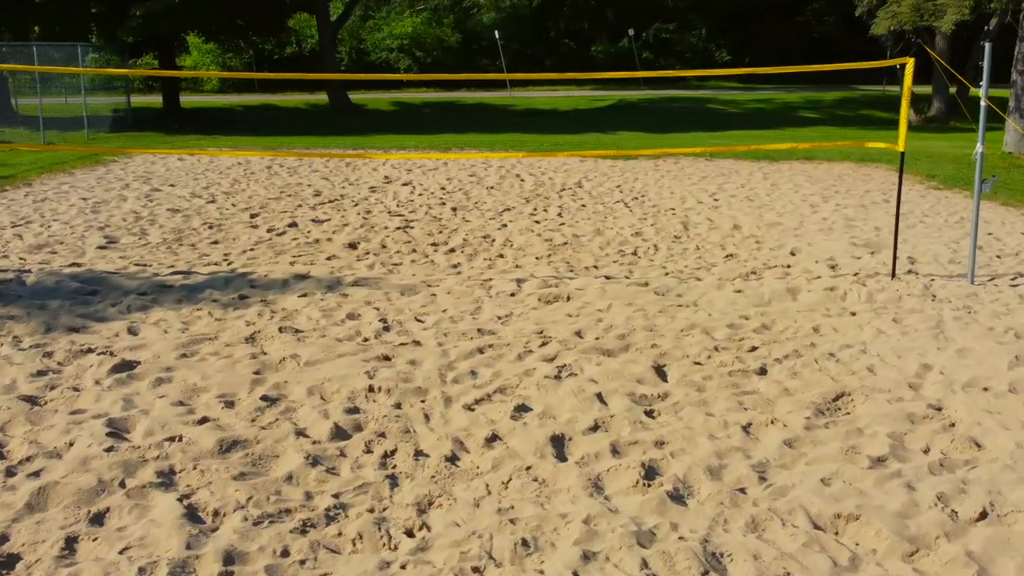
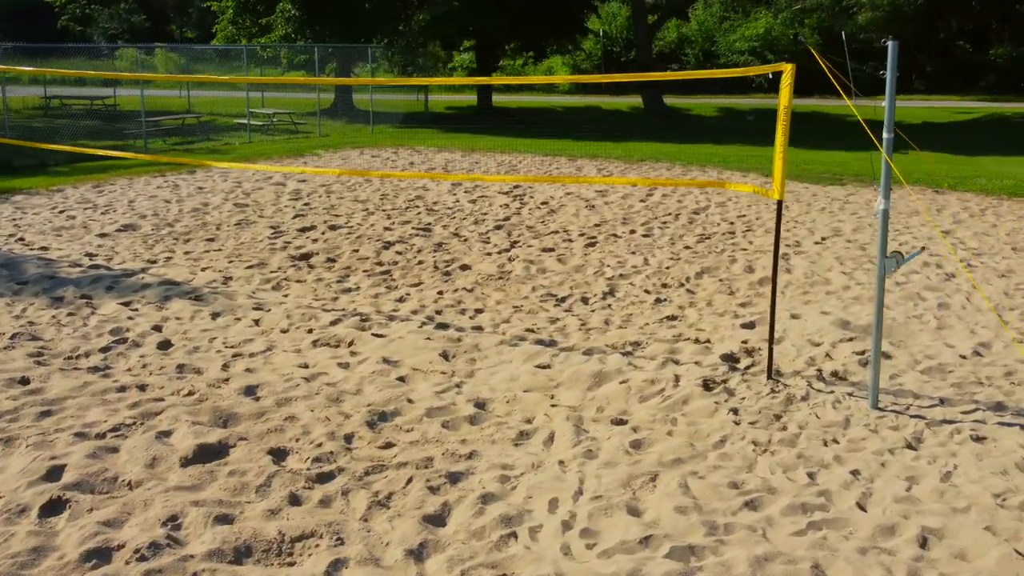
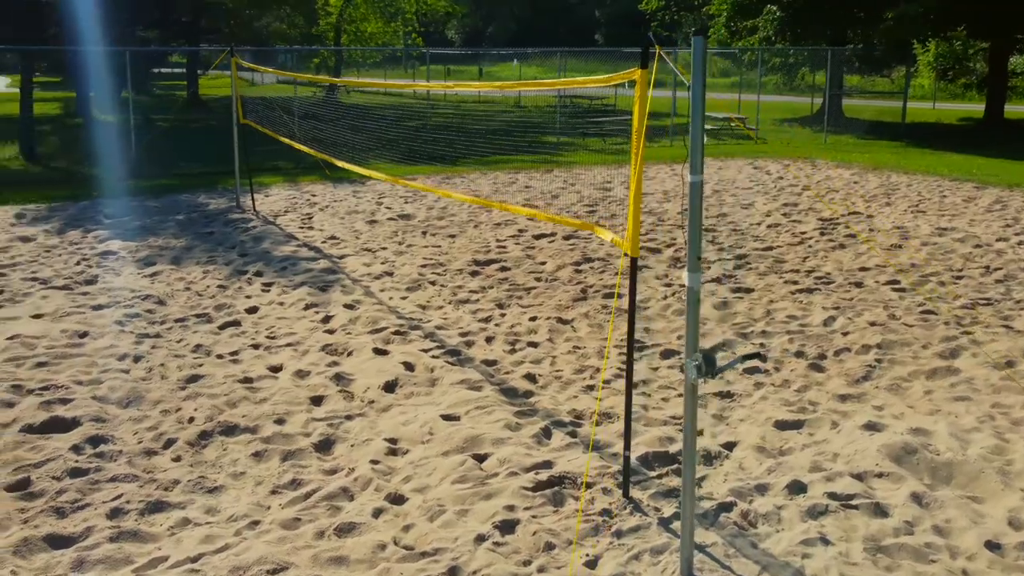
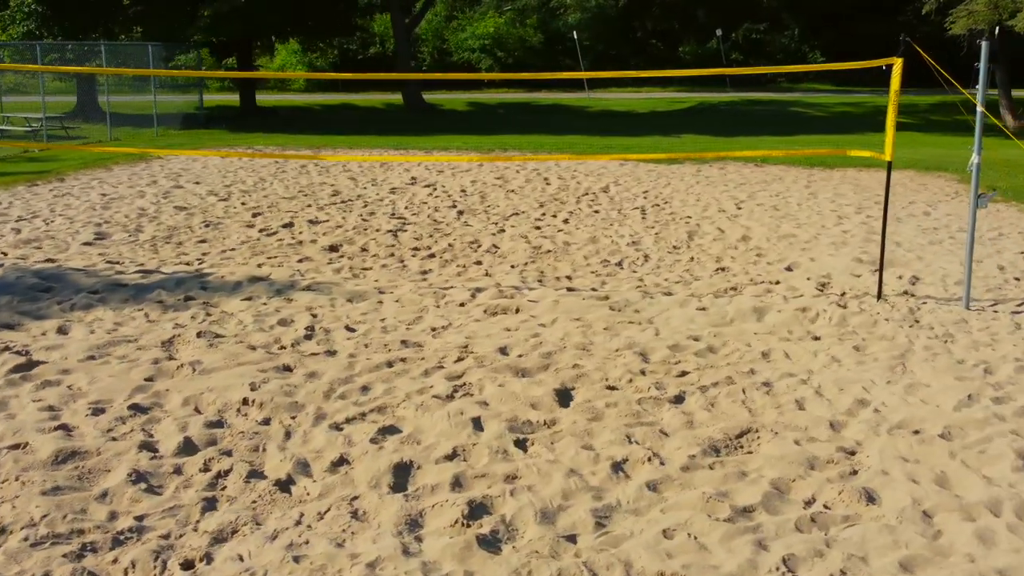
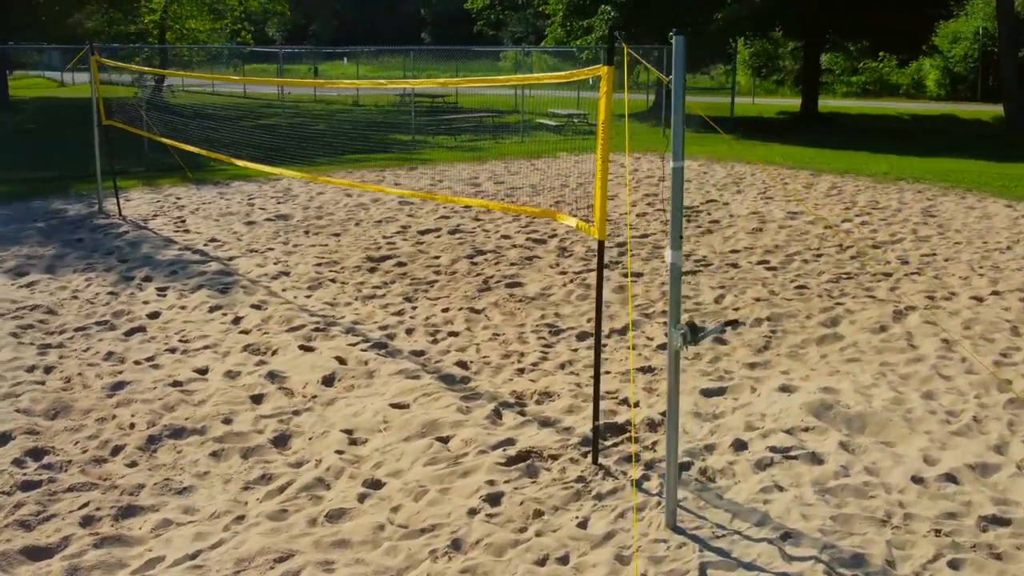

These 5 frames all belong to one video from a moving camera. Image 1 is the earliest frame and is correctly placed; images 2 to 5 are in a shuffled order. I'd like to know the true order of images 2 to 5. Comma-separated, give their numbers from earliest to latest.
4, 2, 5, 3
